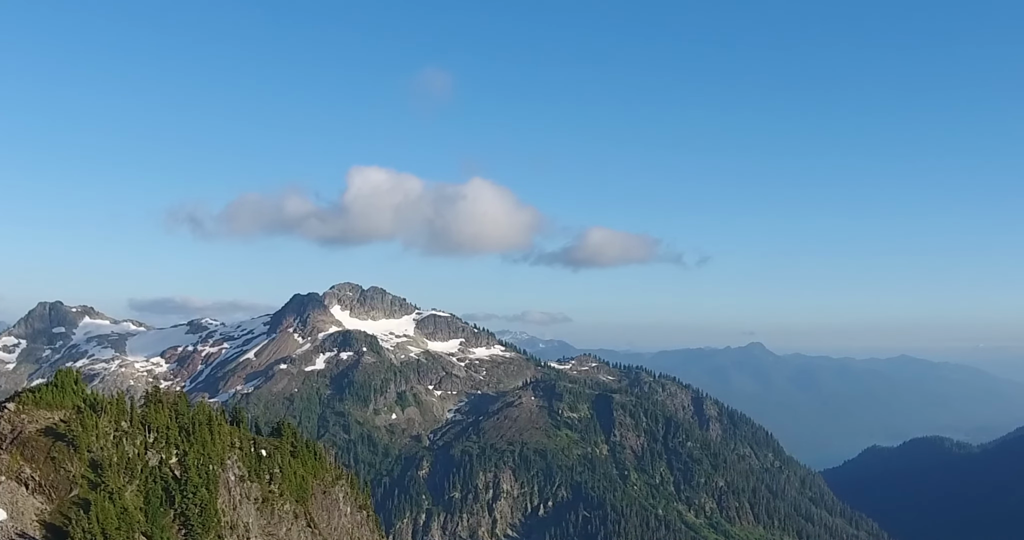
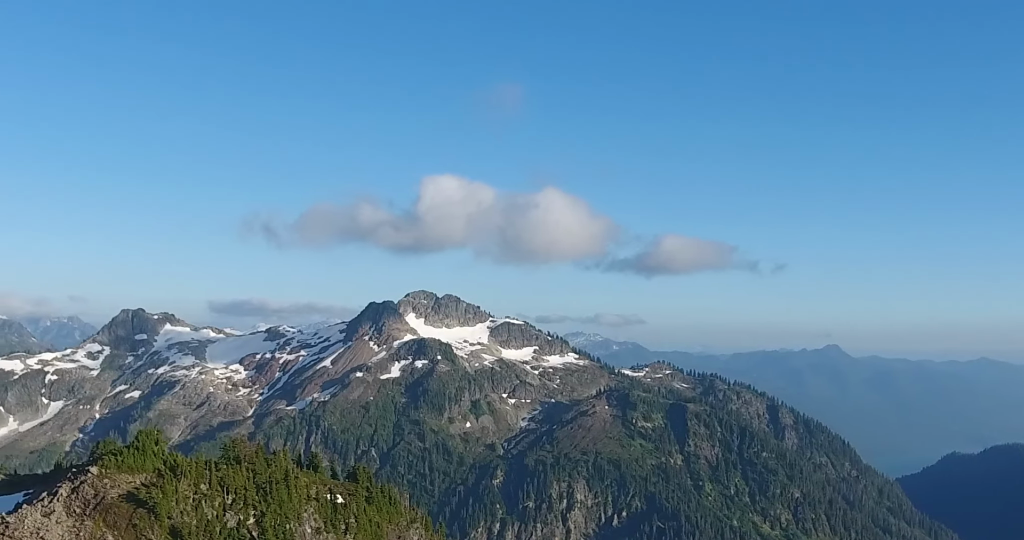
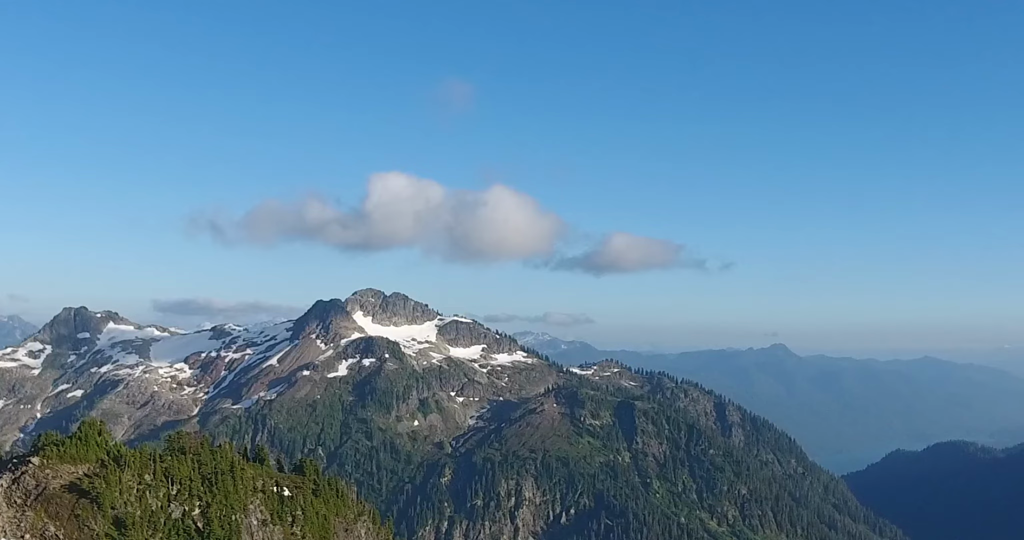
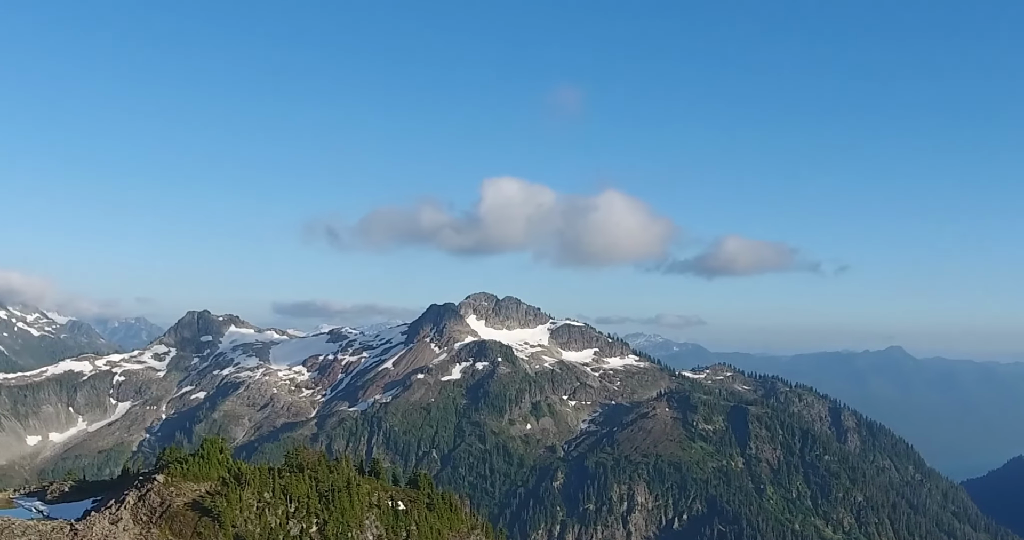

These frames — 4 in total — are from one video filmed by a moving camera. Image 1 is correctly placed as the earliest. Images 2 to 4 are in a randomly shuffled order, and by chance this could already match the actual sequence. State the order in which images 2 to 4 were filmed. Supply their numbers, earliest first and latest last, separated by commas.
3, 2, 4
